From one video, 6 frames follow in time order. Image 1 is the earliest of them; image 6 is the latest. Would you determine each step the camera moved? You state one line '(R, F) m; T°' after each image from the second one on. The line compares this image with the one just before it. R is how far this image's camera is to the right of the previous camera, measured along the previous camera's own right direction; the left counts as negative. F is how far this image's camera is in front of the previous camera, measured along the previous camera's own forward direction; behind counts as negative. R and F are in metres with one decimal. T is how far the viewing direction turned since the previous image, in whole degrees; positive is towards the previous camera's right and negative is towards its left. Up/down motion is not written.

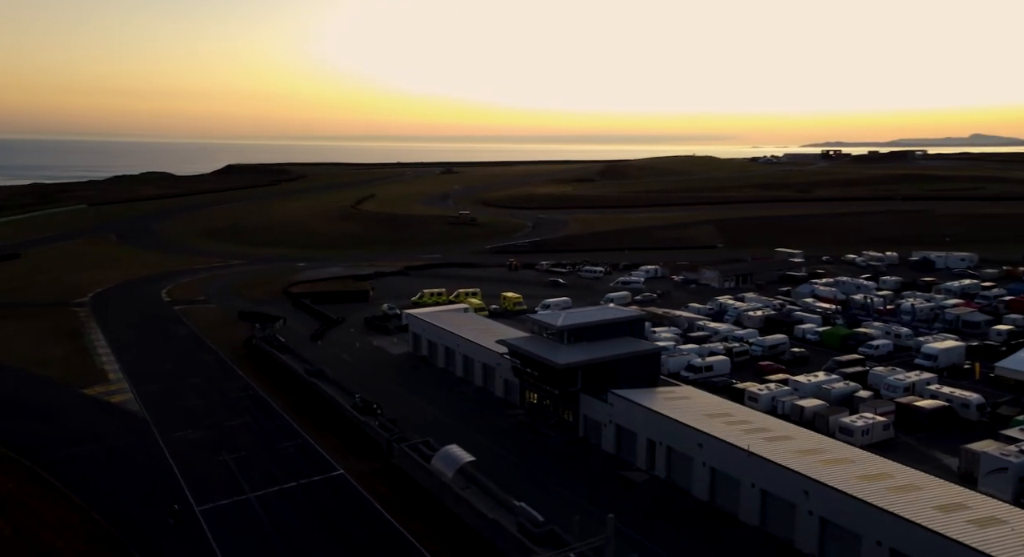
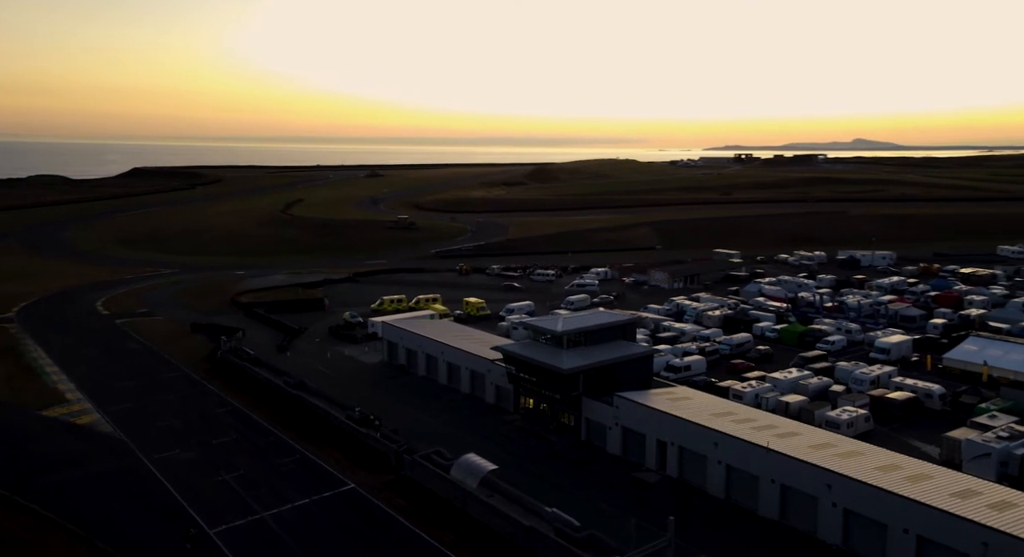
(-2.3, +0.1) m; +7°
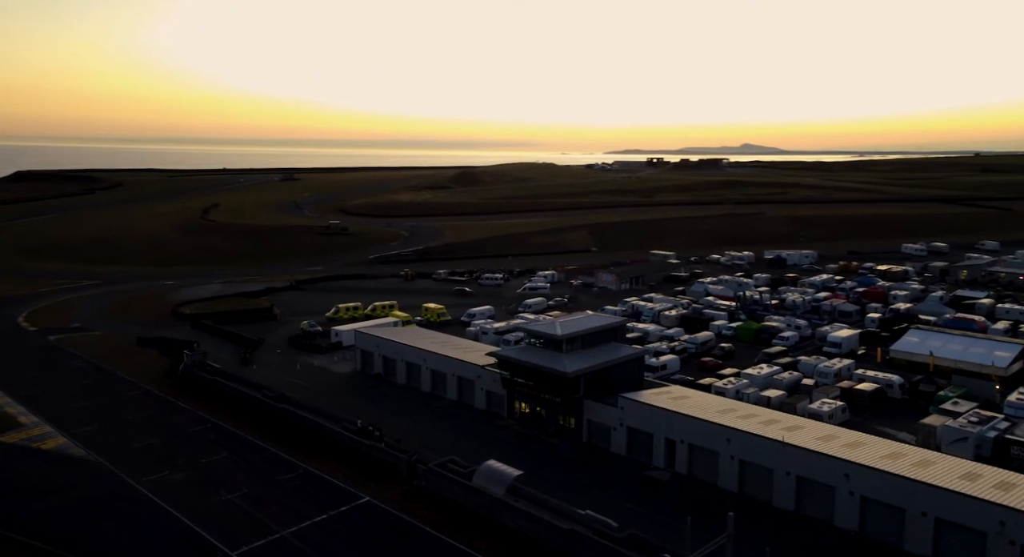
(-2.5, +0.1) m; +7°
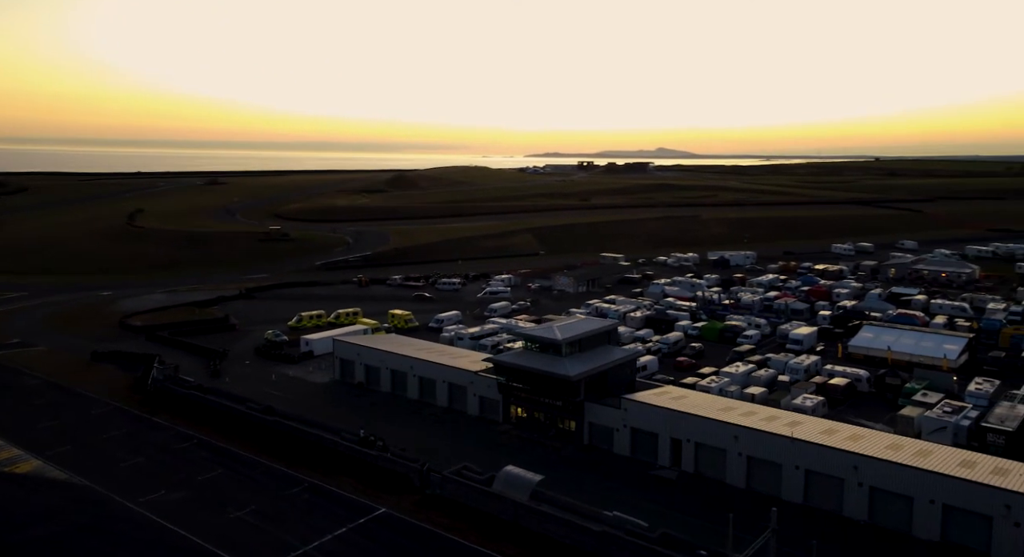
(-2.1, +0.1) m; +6°
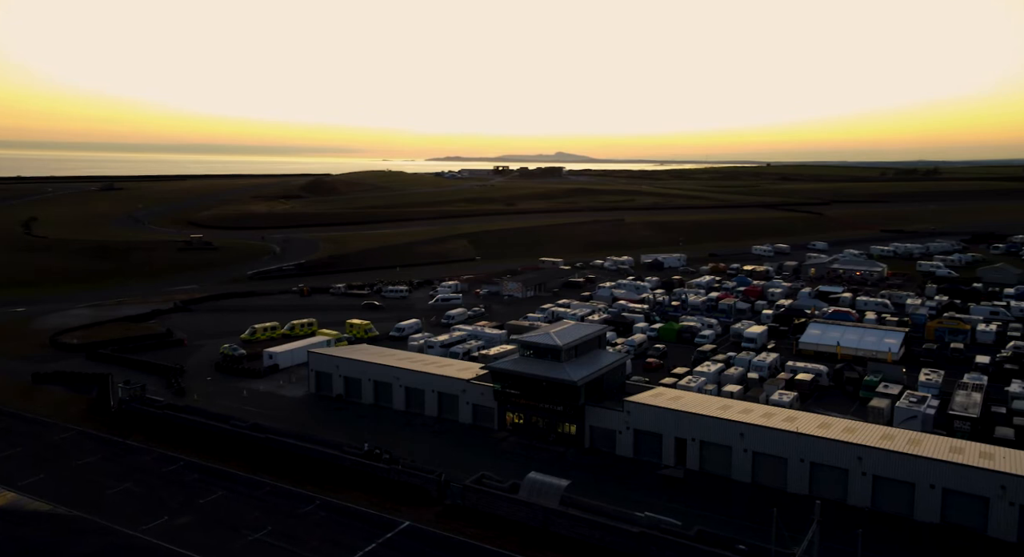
(-2.6, +0.1) m; +7°
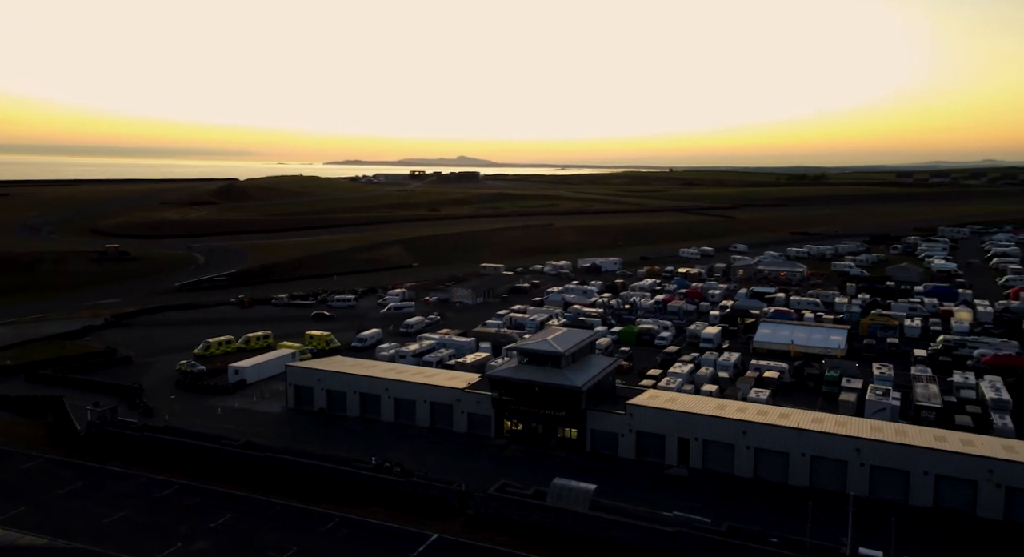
(-2.6, +0.1) m; +7°
